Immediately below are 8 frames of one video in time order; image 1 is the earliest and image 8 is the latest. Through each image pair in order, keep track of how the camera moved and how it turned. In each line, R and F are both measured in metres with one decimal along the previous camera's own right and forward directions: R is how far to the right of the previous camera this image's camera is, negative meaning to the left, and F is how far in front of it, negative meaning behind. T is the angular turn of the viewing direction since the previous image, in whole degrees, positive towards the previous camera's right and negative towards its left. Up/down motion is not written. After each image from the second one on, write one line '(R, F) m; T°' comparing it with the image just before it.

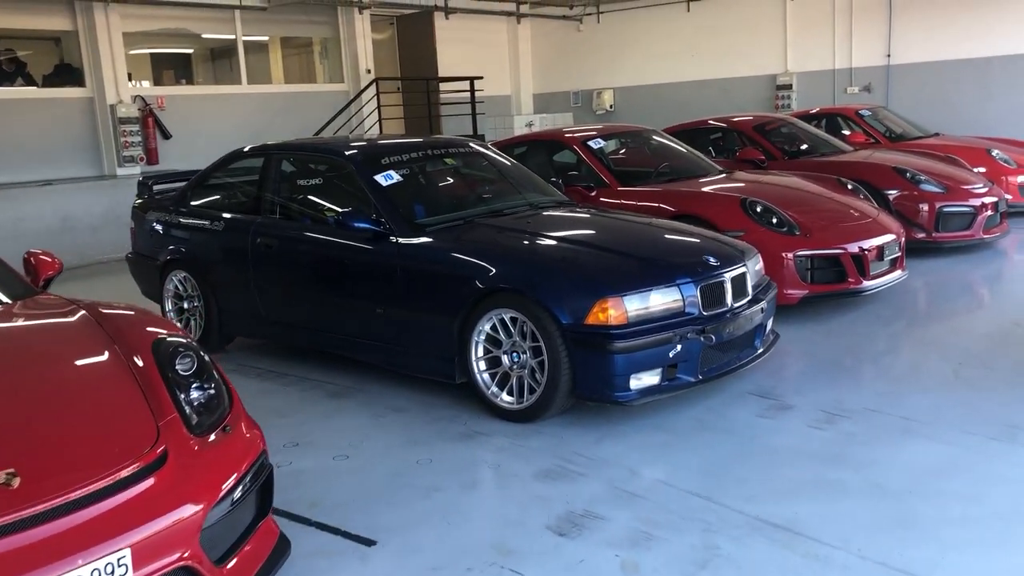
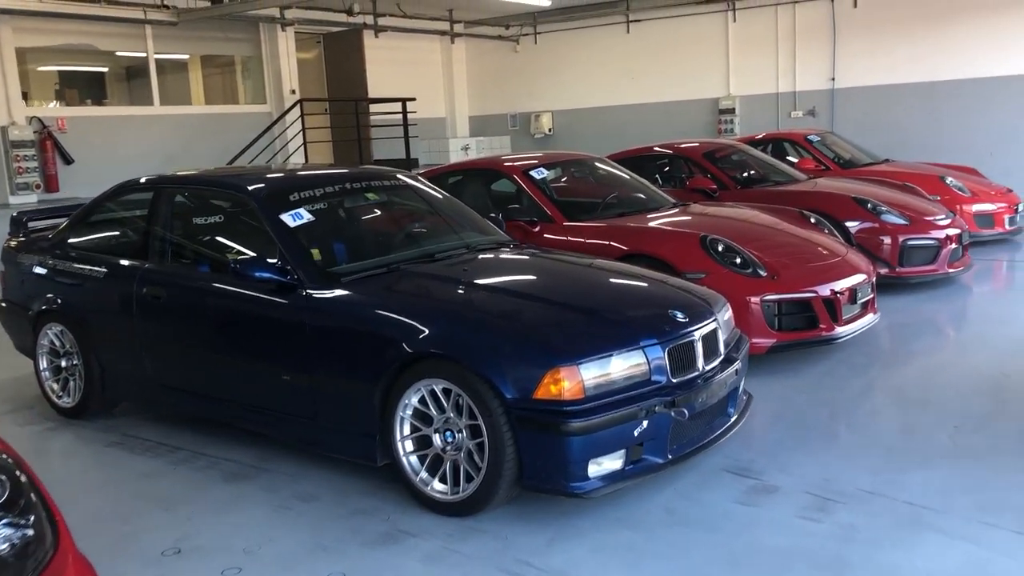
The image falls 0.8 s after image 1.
(0.0, +0.5) m; +4°
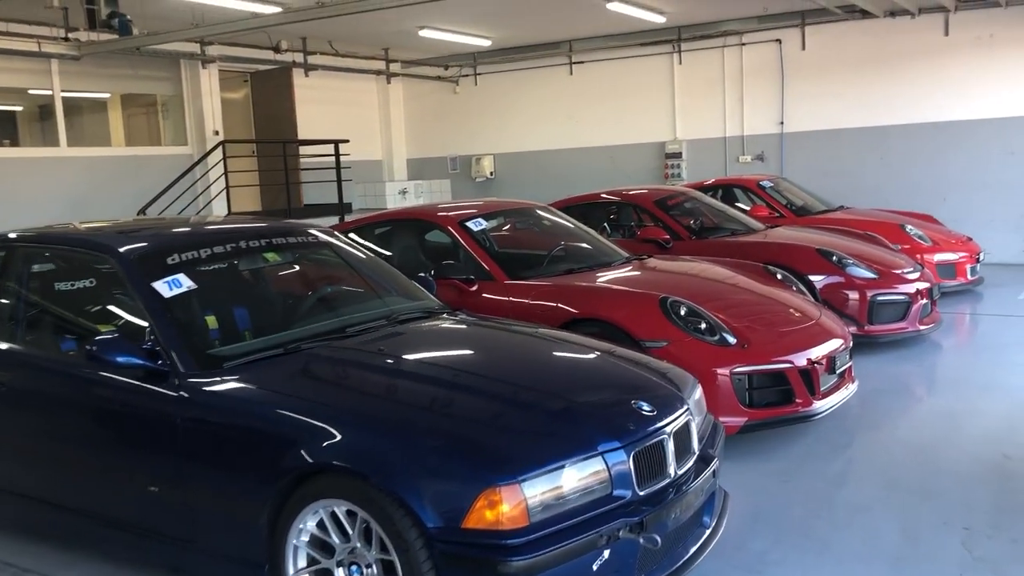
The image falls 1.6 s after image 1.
(0.0, +0.5) m; +3°
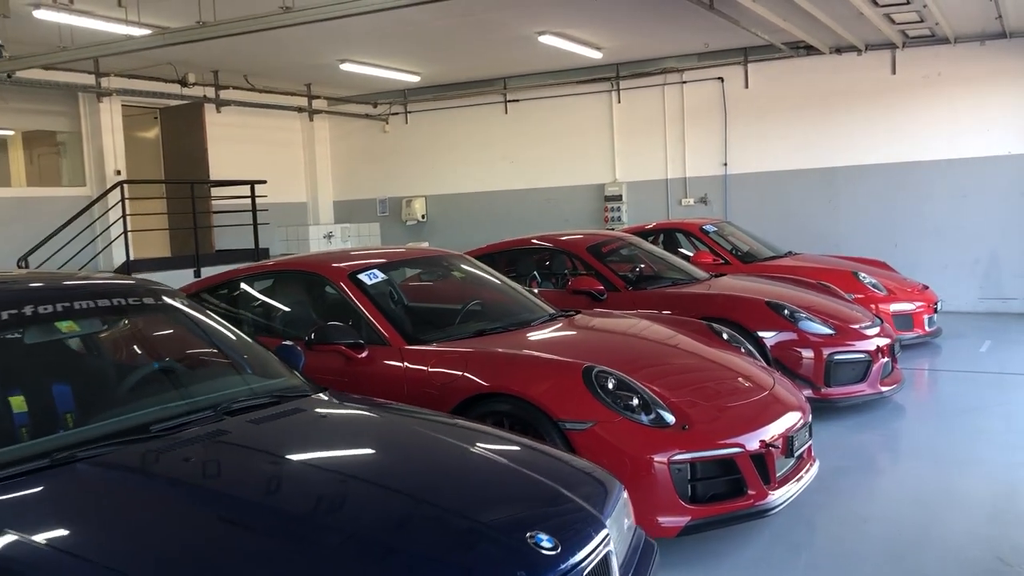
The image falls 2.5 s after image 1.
(+0.2, +0.6) m; +3°
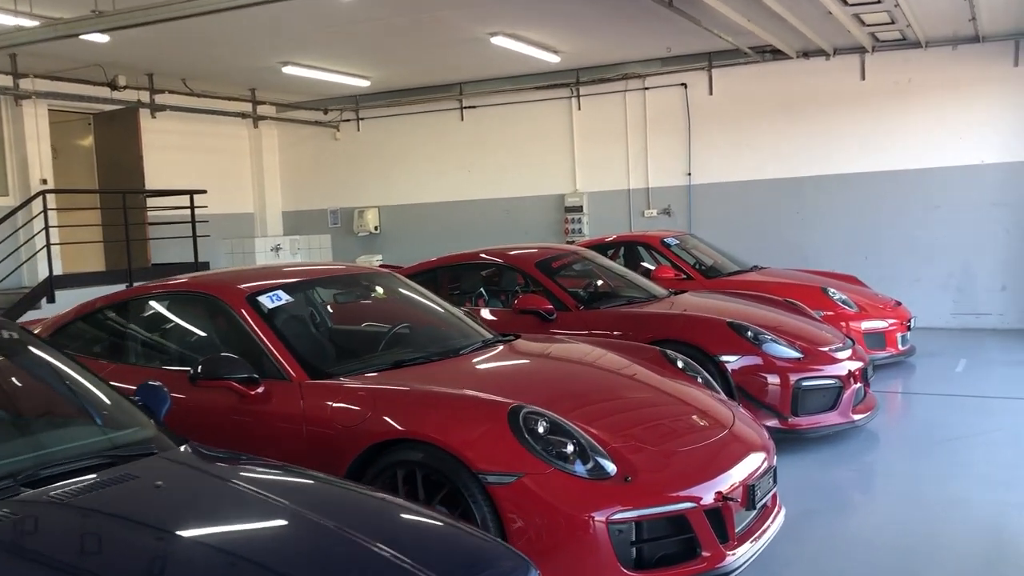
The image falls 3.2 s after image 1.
(+0.2, +0.4) m; +2°
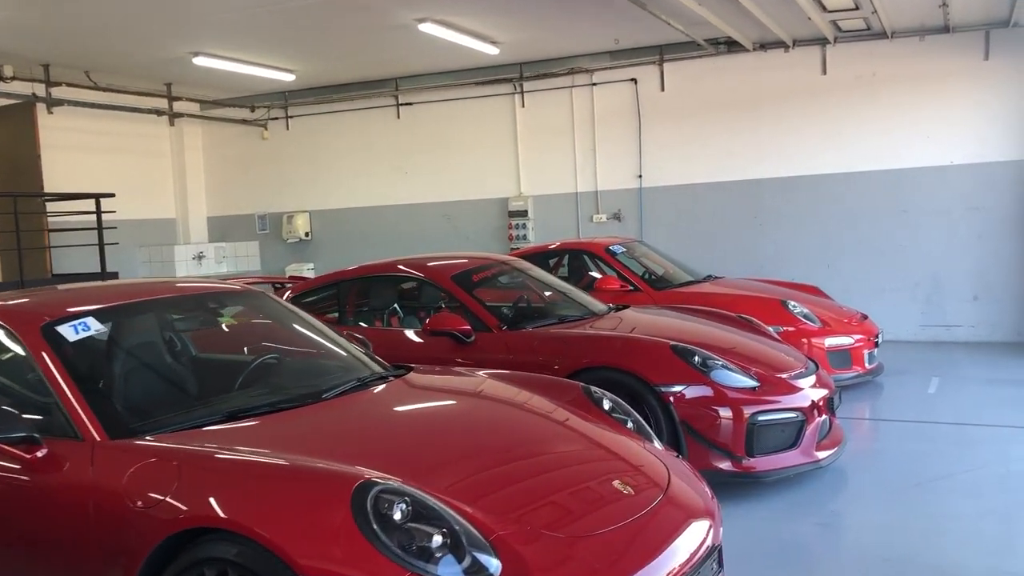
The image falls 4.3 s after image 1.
(+0.2, +0.7) m; +2°
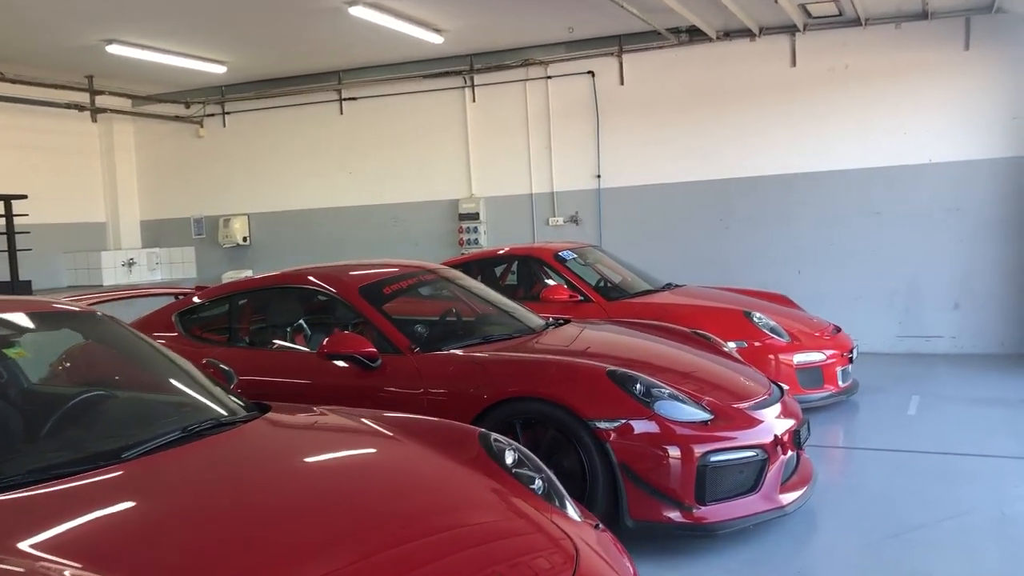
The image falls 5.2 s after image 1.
(+0.2, +0.6) m; +1°
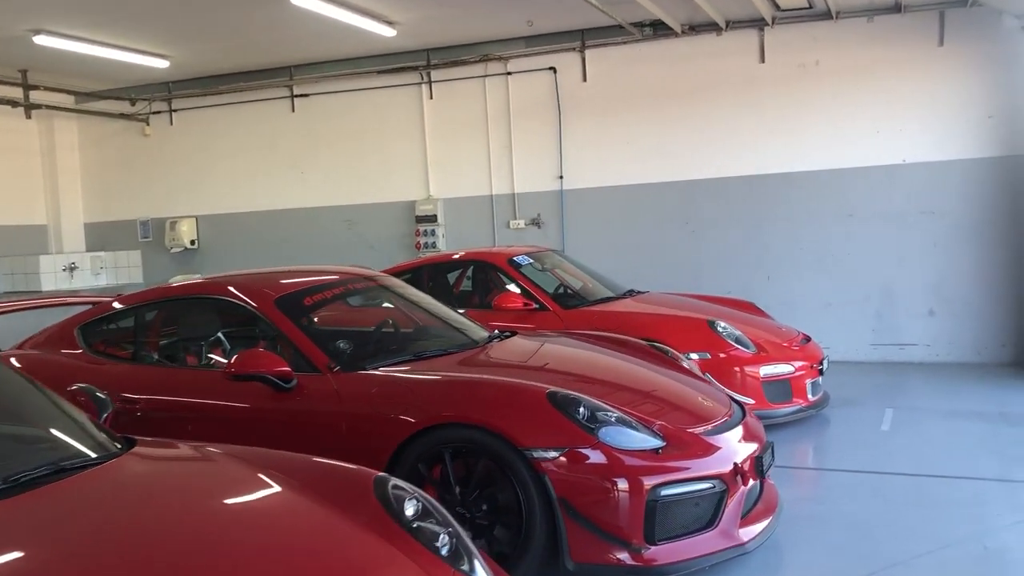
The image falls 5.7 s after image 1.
(+0.1, +0.3) m; +1°
